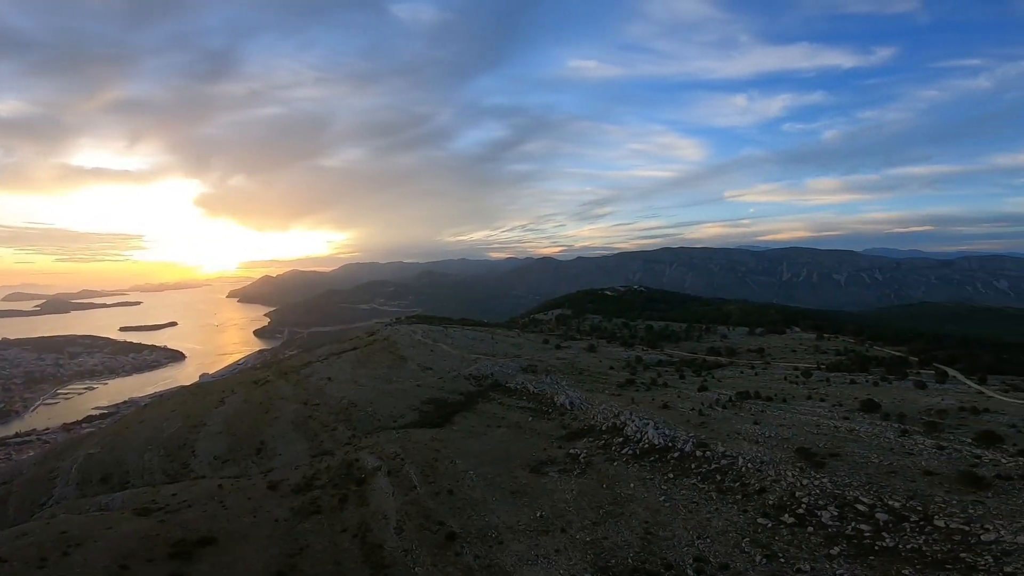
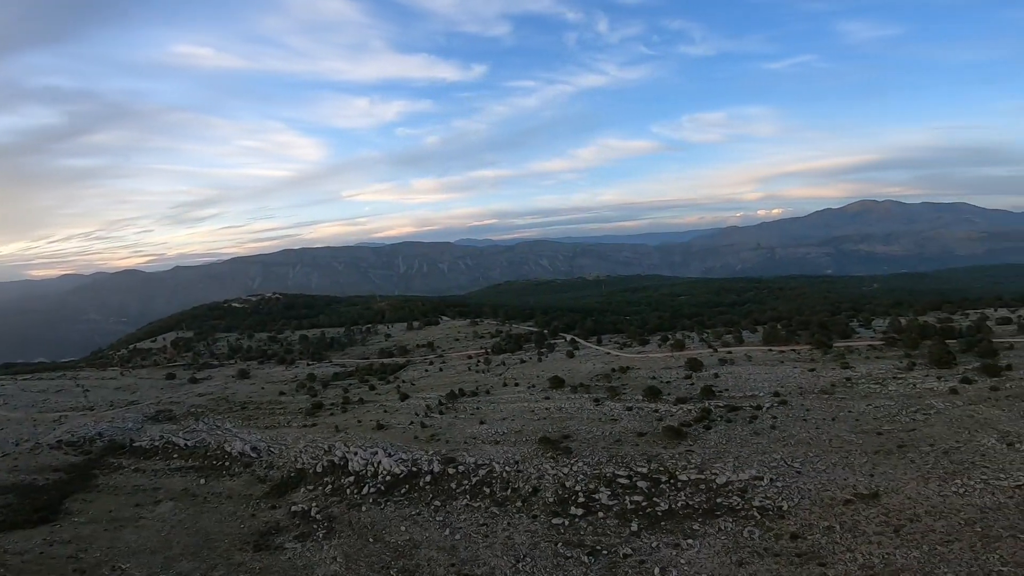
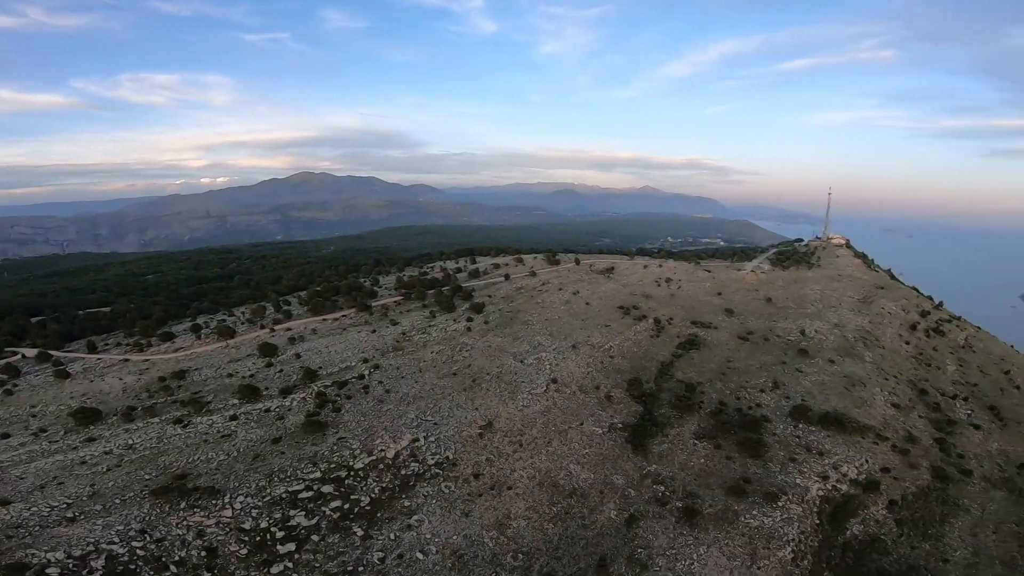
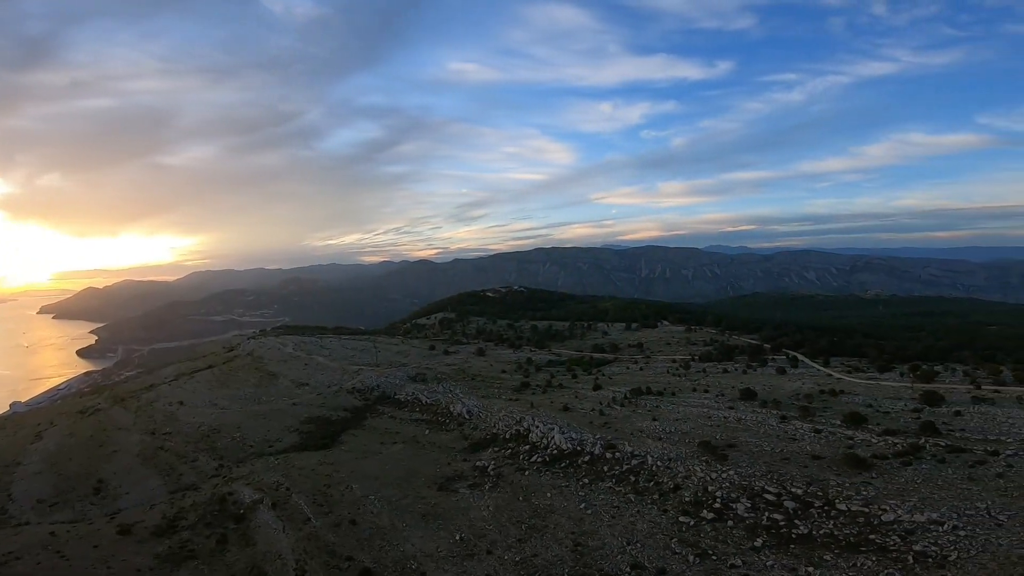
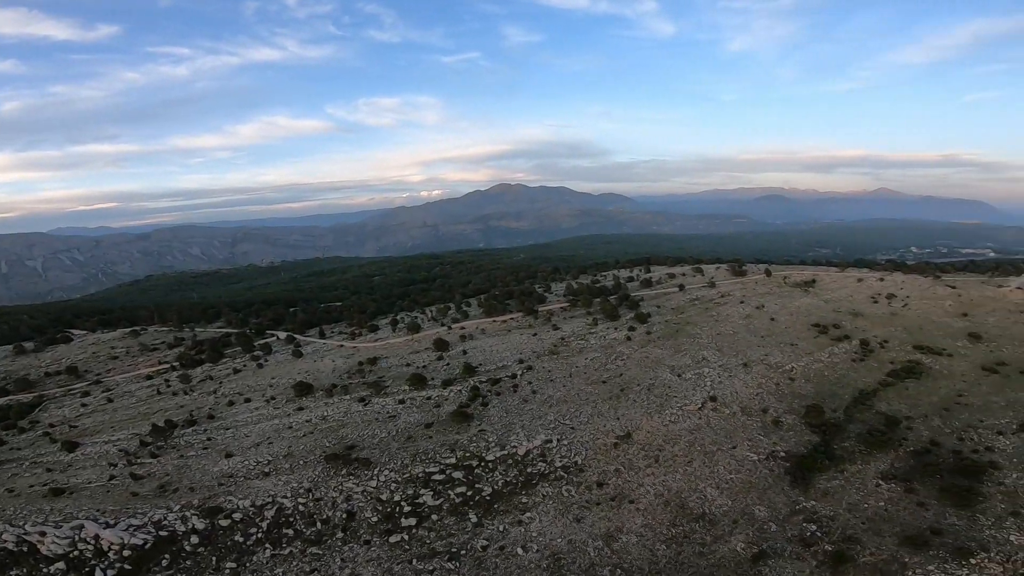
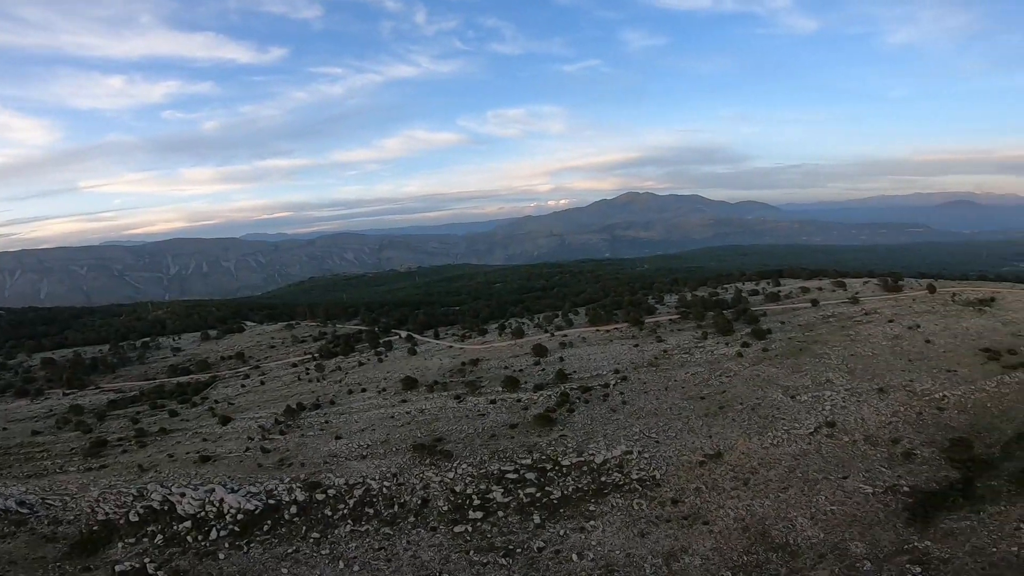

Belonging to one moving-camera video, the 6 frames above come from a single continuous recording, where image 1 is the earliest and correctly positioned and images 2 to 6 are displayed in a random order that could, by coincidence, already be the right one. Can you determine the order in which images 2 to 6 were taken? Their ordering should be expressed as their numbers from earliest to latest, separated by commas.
4, 2, 6, 5, 3
